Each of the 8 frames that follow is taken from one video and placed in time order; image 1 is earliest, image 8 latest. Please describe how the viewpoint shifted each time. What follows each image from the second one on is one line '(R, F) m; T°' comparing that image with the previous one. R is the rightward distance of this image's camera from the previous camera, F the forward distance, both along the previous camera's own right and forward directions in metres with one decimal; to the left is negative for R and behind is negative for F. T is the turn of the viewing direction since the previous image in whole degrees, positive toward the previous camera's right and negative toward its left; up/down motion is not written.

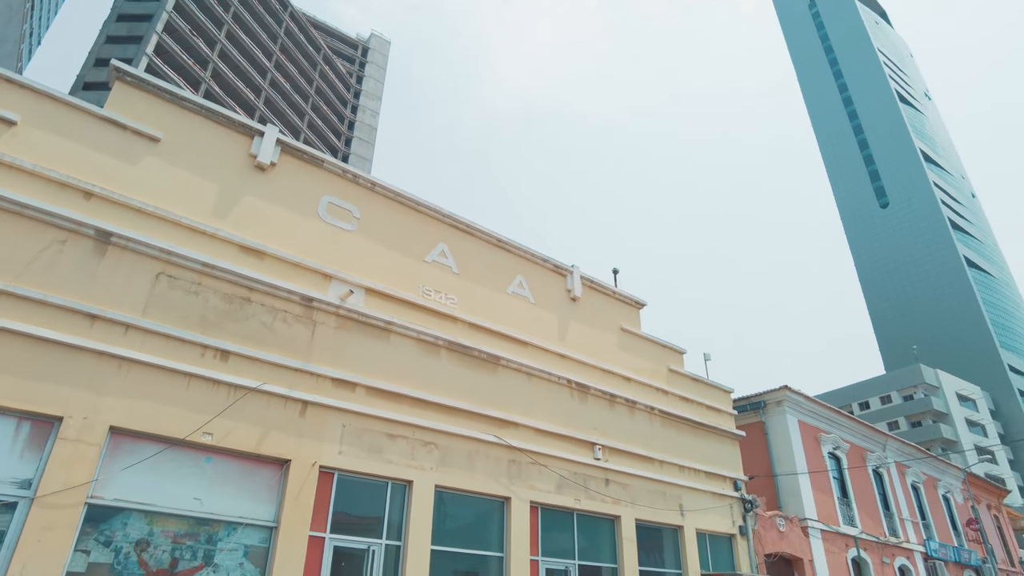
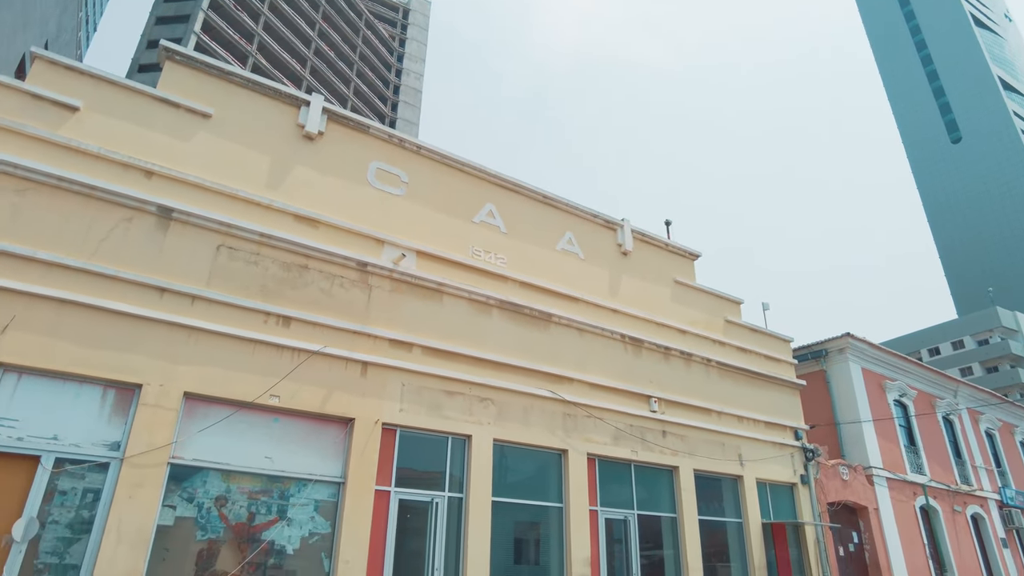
(0.0, 0.0) m; -5°
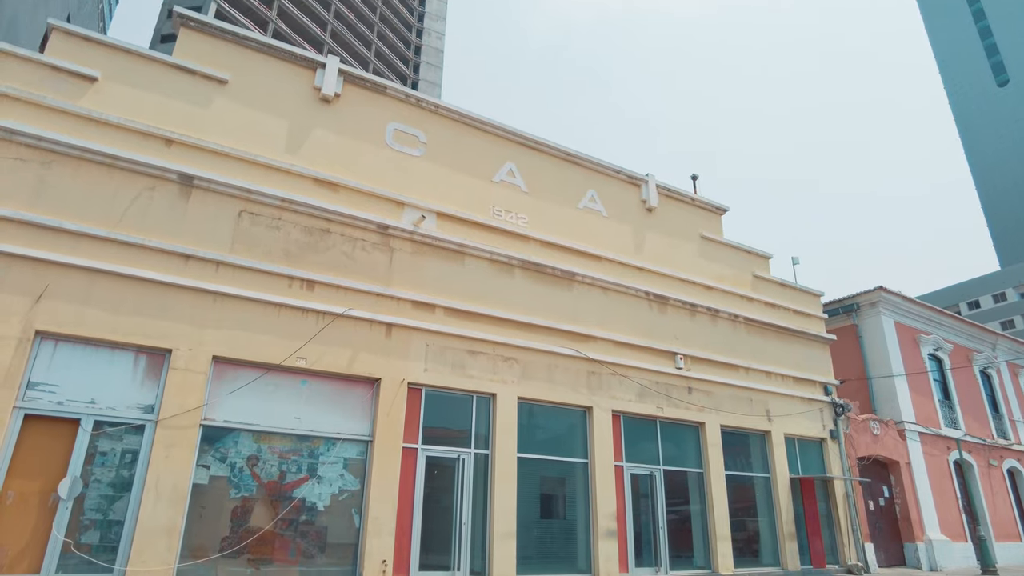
(+0.1, +0.1) m; -2°
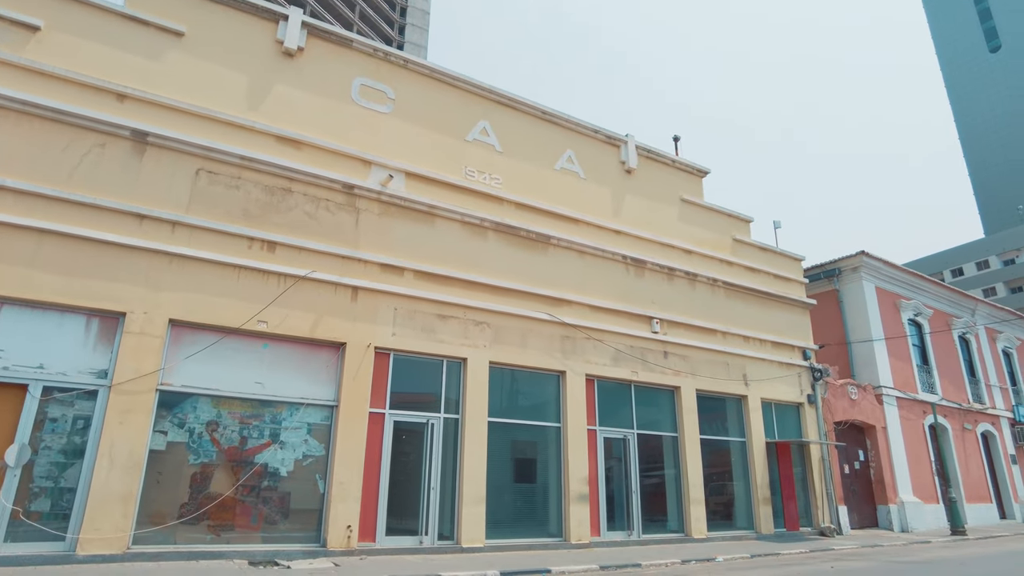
(+0.3, +0.3) m; +1°
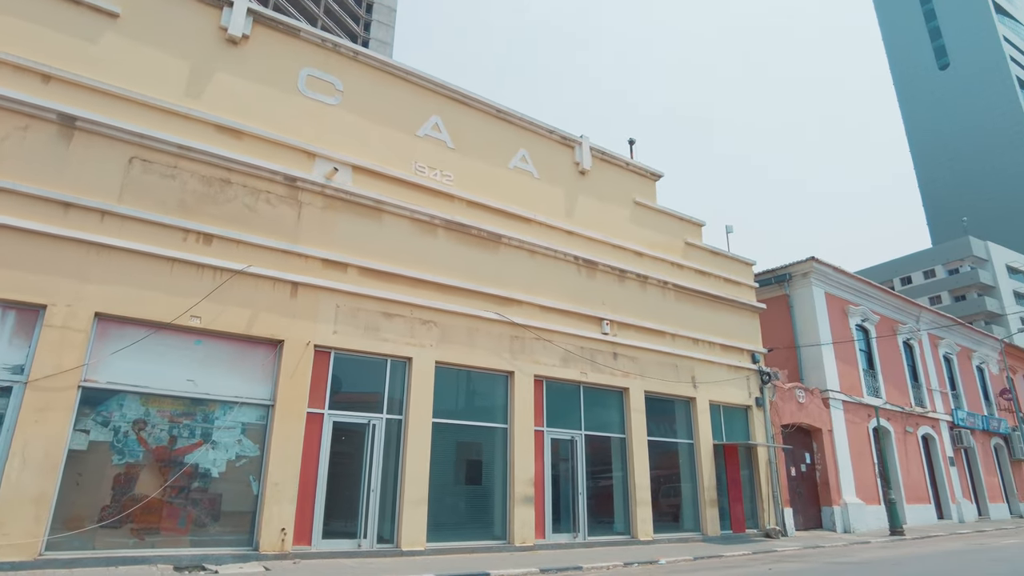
(+0.3, +0.1) m; +3°
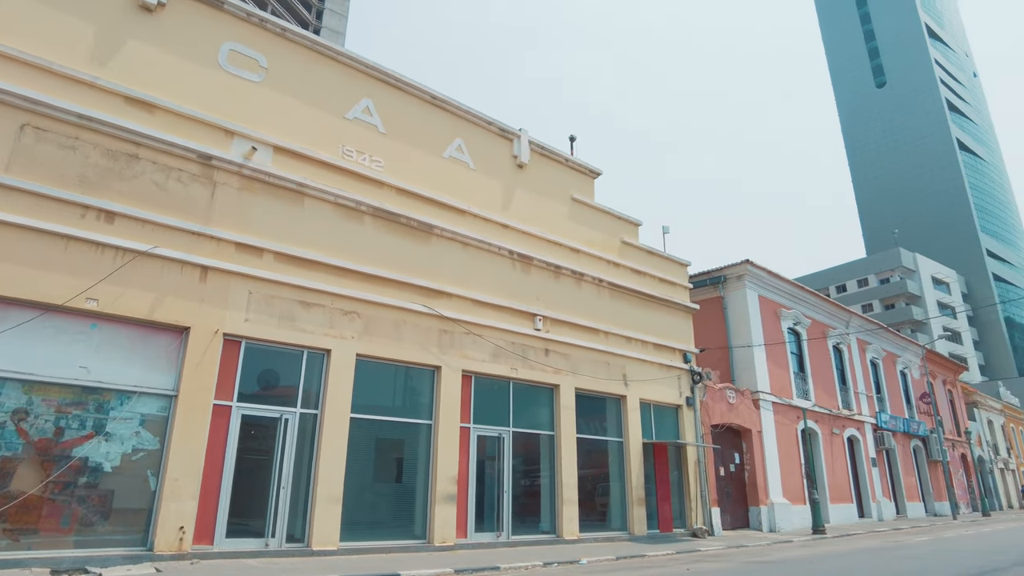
(+0.4, +0.3) m; +4°
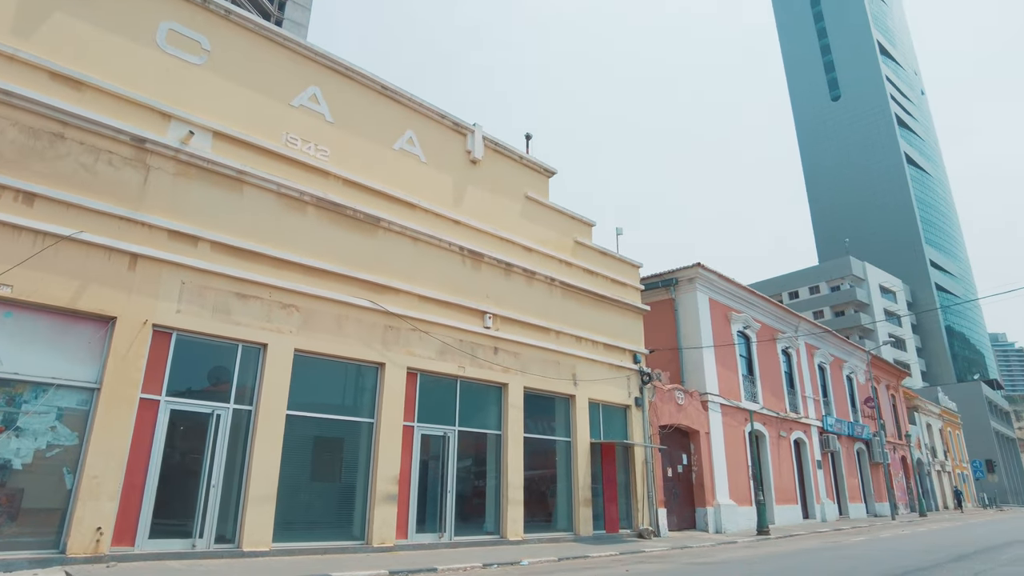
(+0.2, +0.2) m; +3°
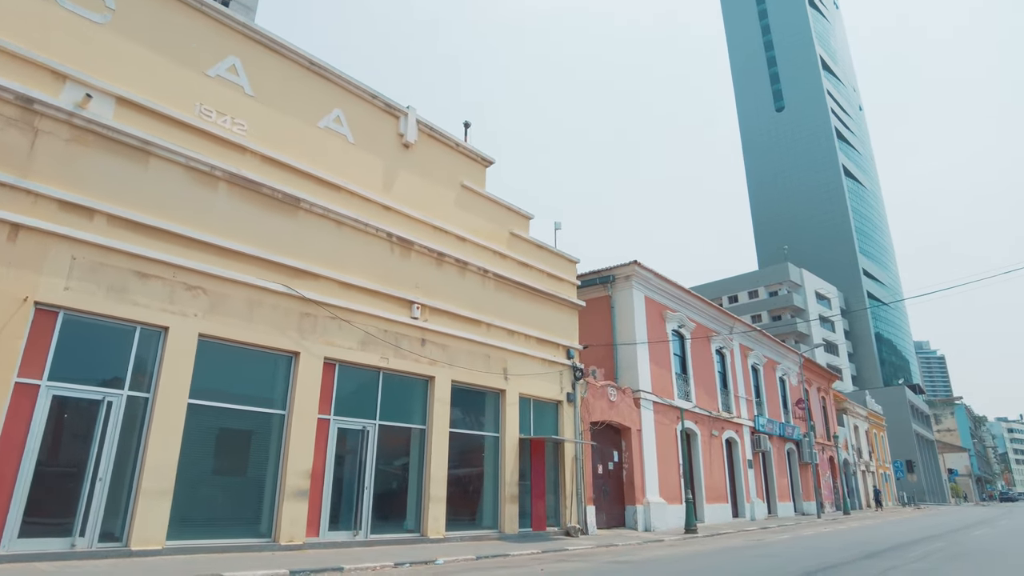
(+0.4, +0.4) m; +4°
